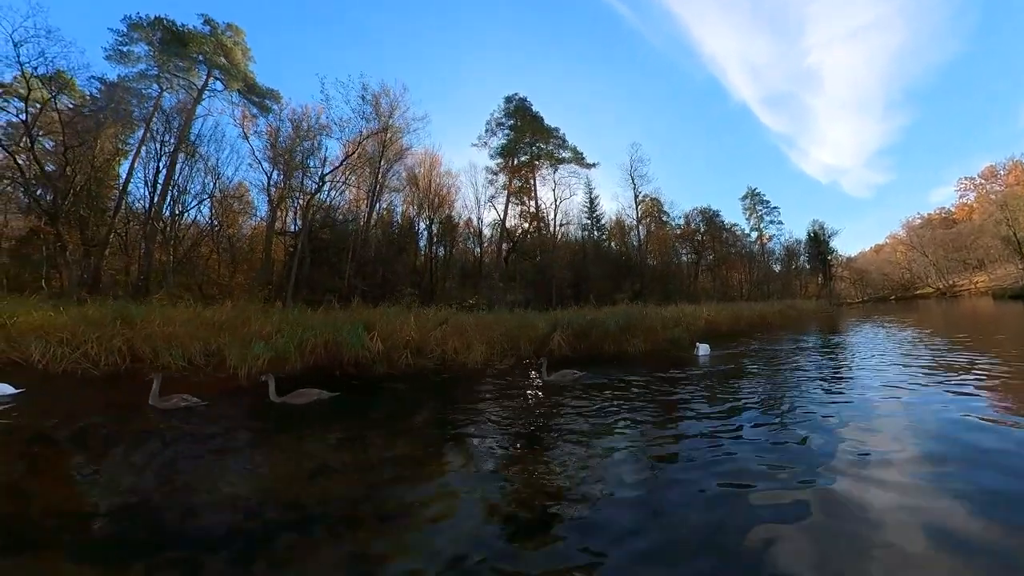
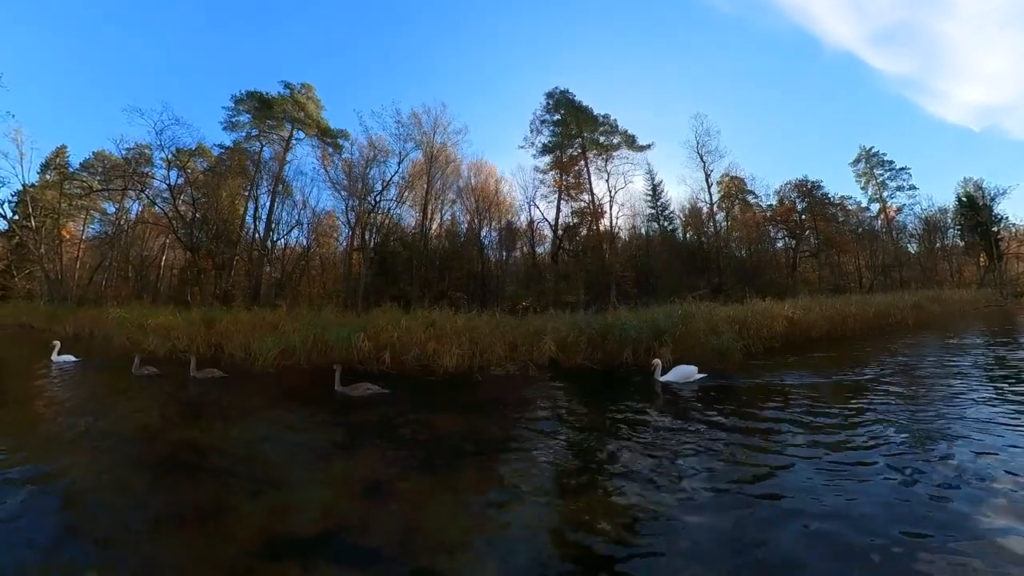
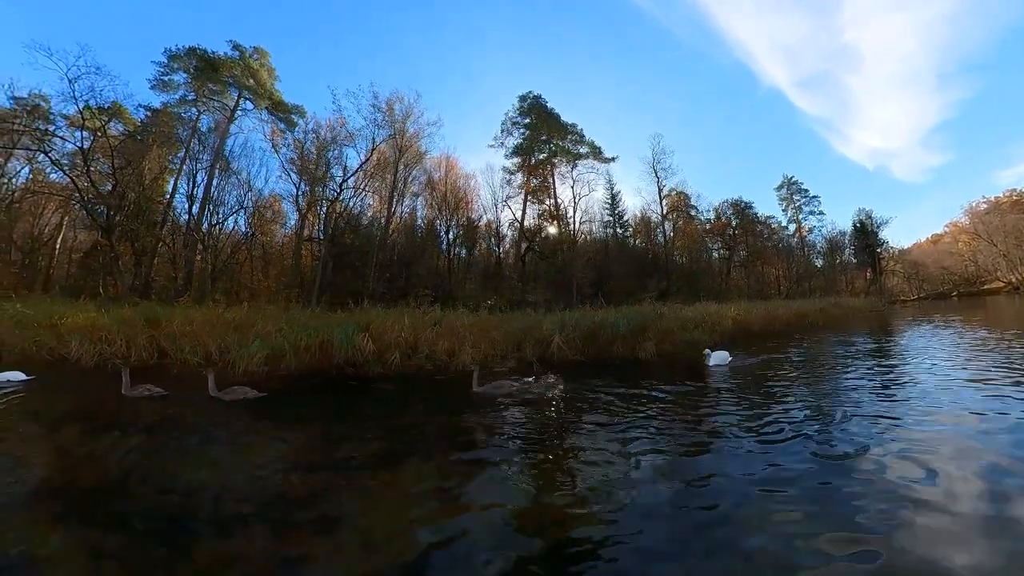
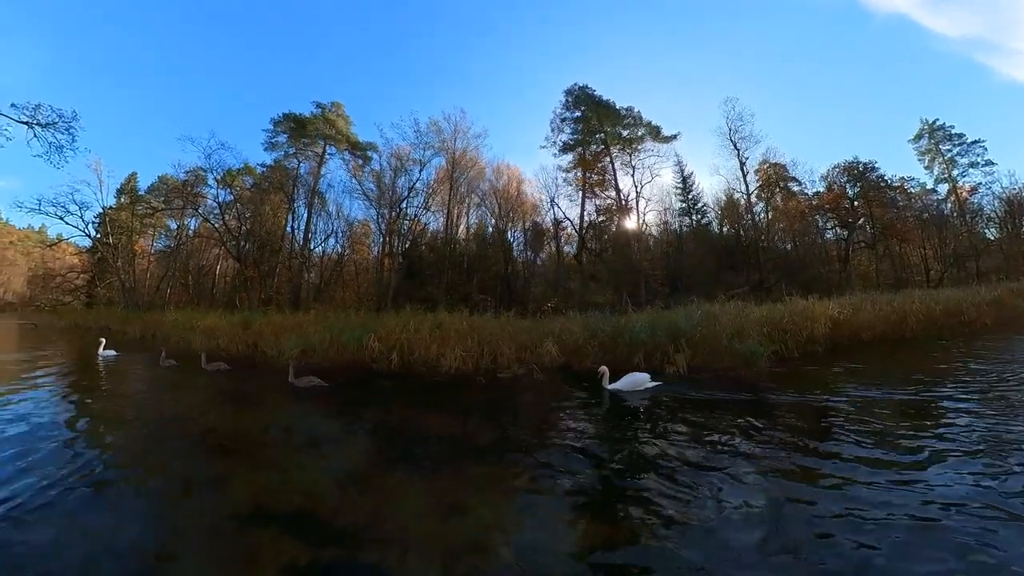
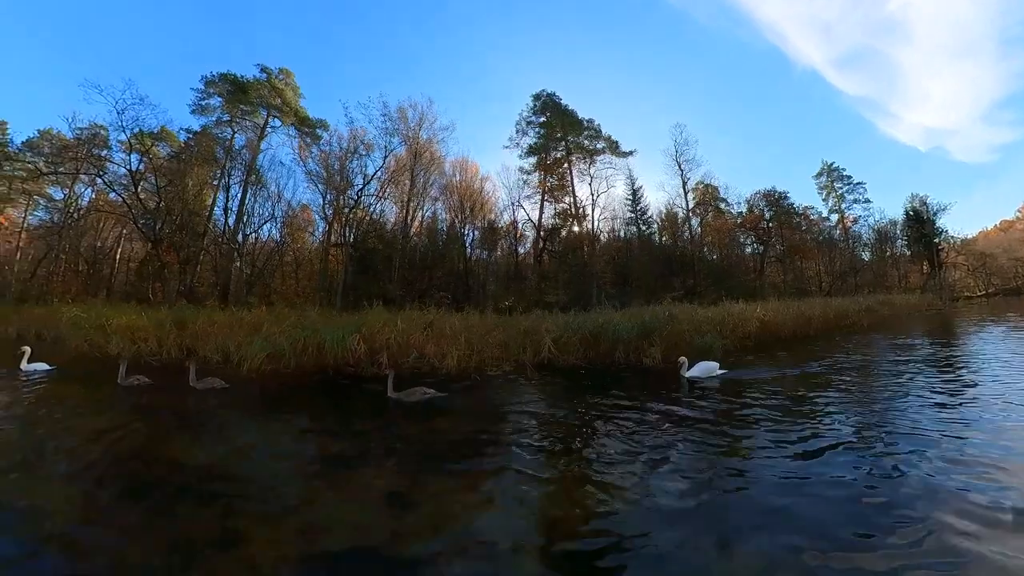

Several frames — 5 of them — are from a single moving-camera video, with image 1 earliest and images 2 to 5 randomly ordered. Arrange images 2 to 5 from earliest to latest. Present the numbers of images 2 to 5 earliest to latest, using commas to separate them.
3, 5, 2, 4
